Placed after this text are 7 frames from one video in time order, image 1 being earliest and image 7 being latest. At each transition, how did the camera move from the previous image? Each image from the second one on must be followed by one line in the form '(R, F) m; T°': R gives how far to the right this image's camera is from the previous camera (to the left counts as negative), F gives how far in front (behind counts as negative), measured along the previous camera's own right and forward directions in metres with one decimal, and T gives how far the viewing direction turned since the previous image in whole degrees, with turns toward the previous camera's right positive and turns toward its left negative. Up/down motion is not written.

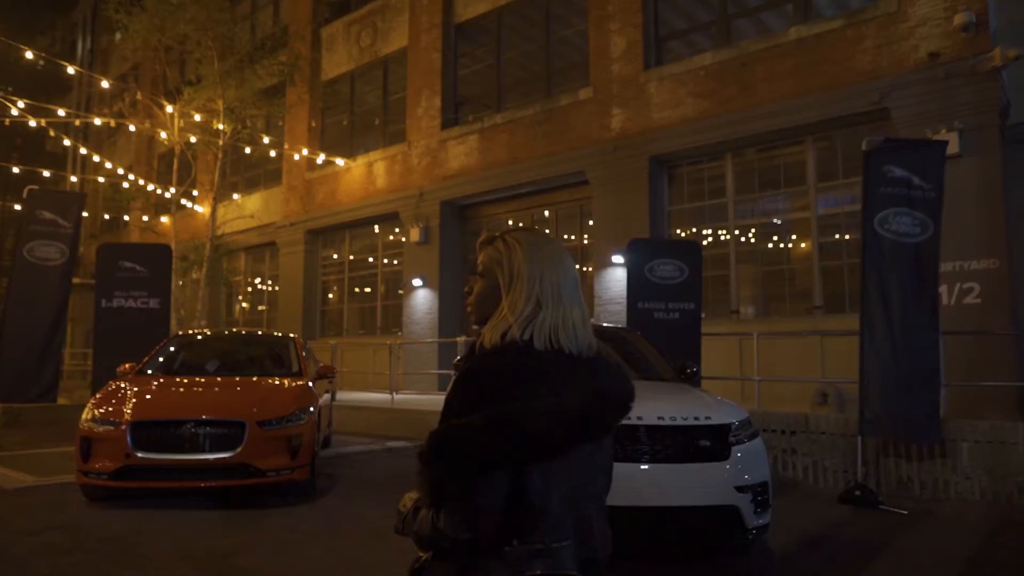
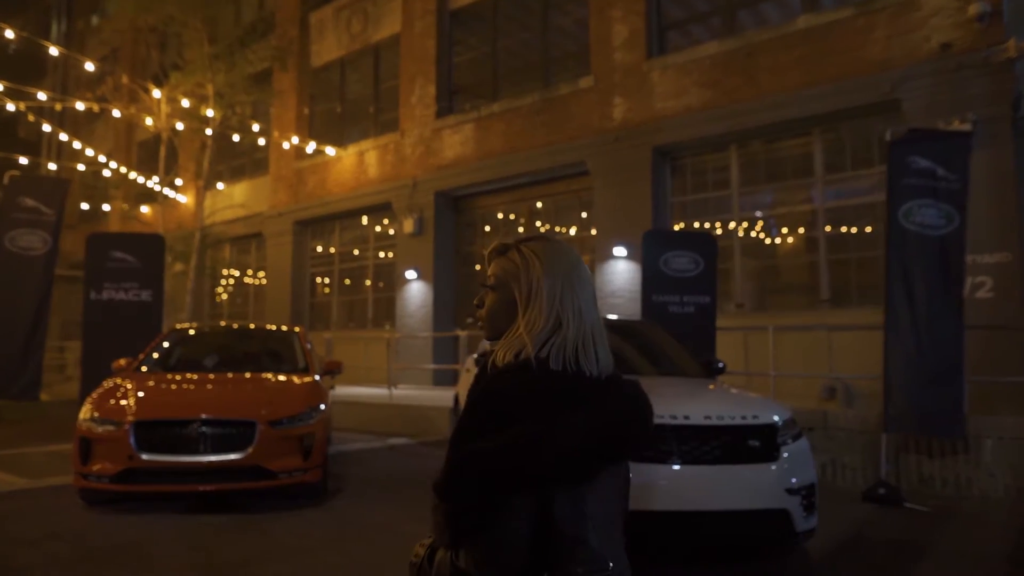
(-0.4, +0.3) m; +2°
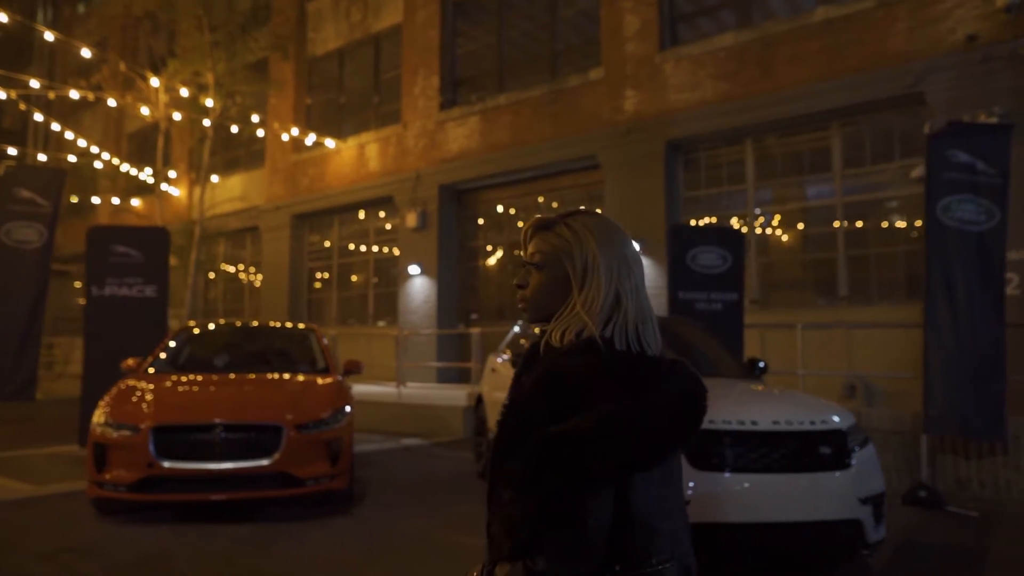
(-0.5, +0.3) m; +1°
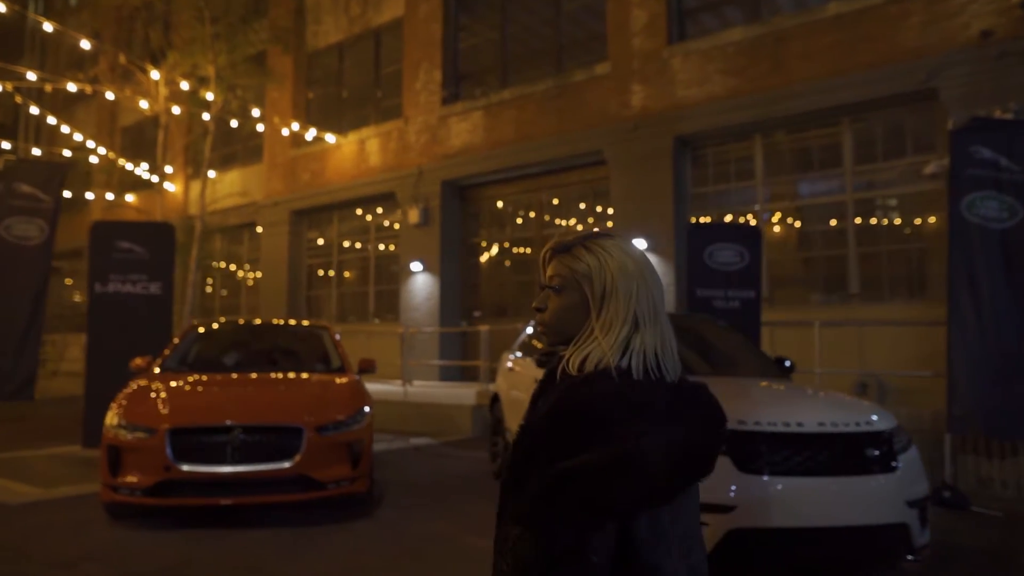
(-0.3, +0.2) m; +1°
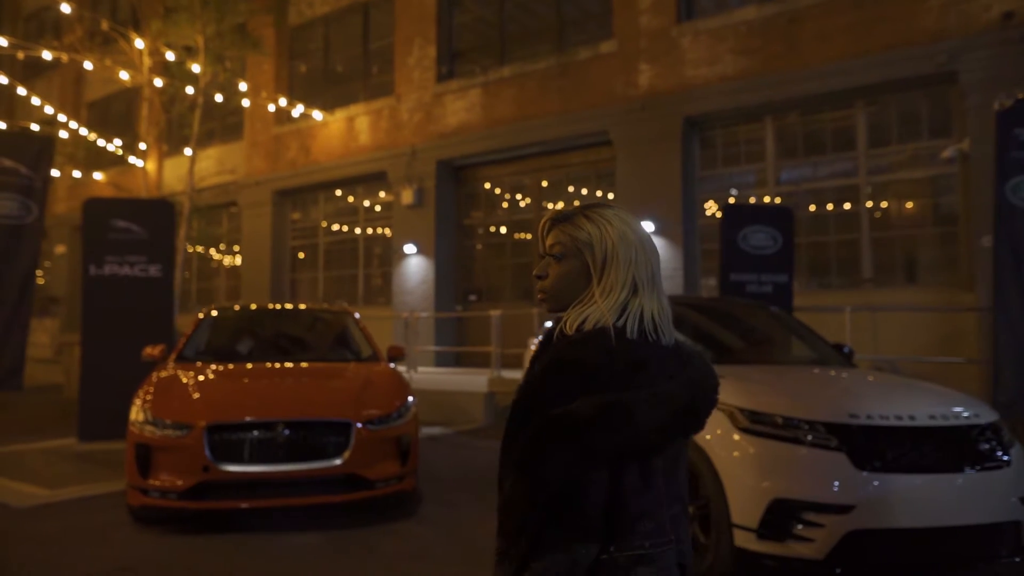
(-0.8, +0.4) m; +3°
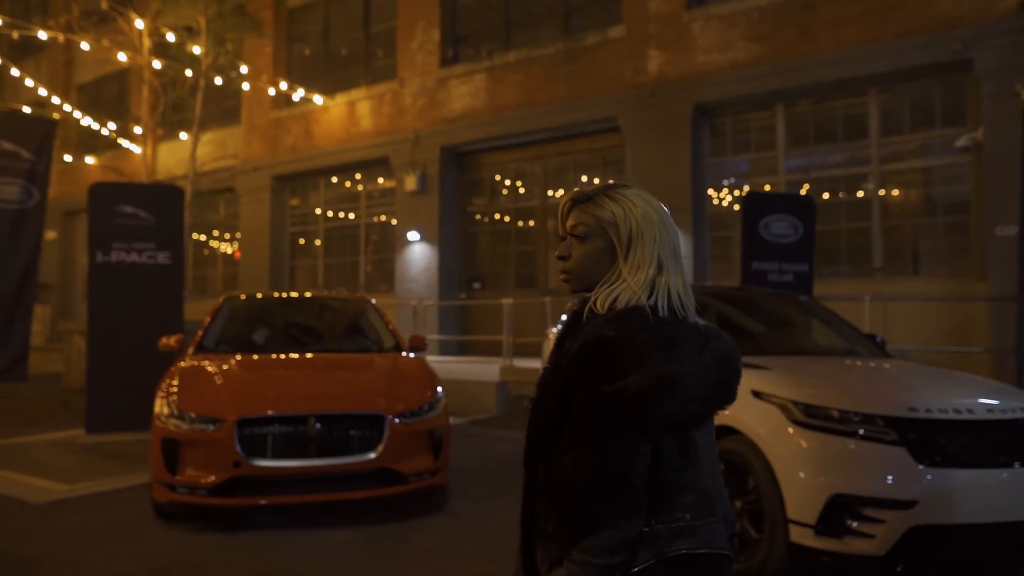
(-0.4, +0.2) m; +1°
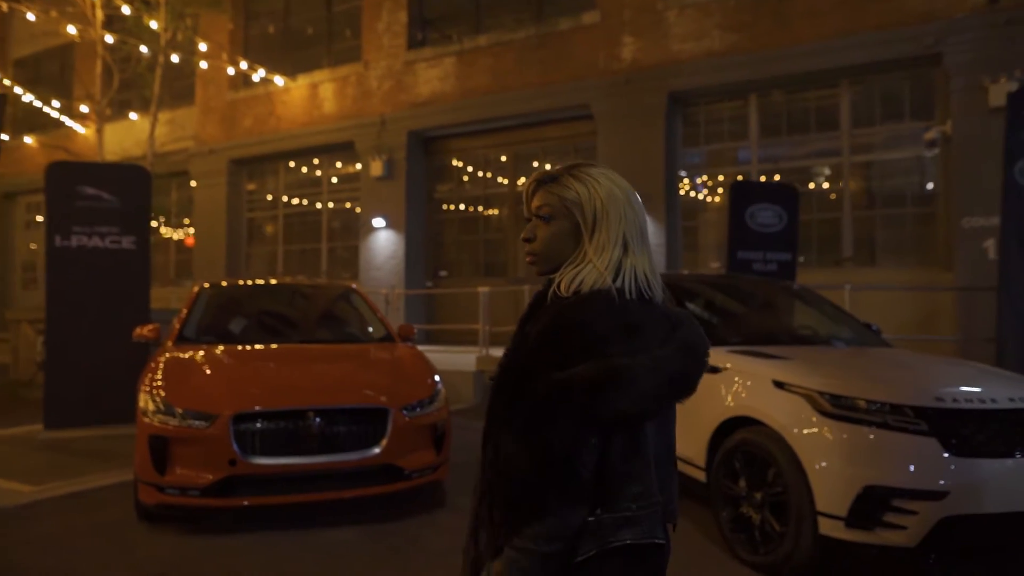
(-0.4, +0.2) m; +4°
